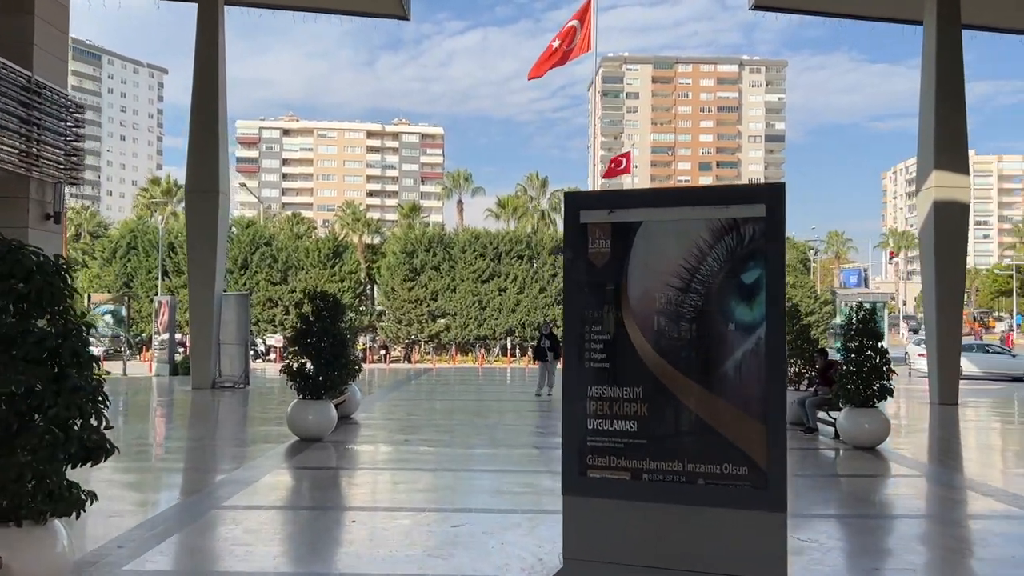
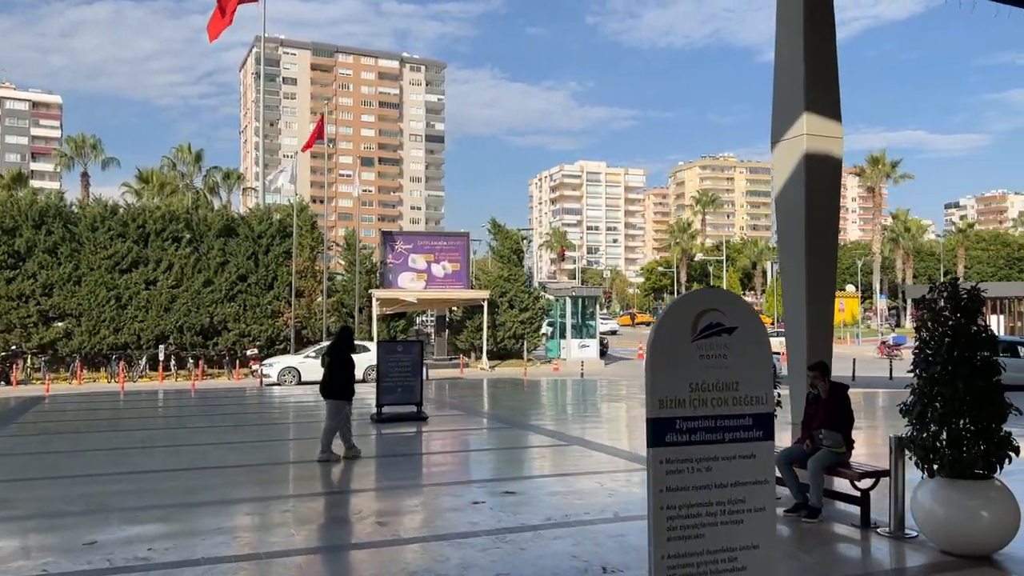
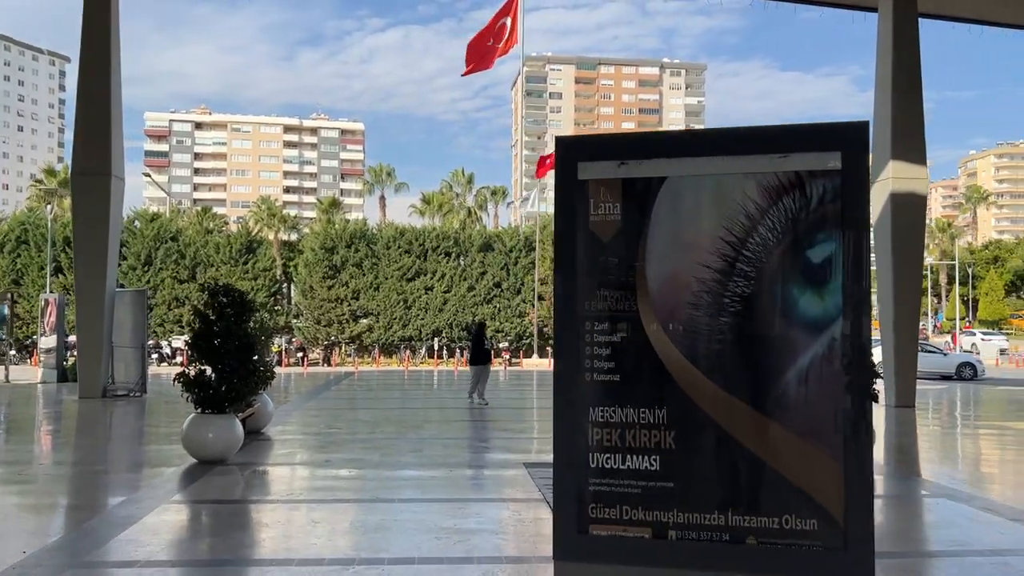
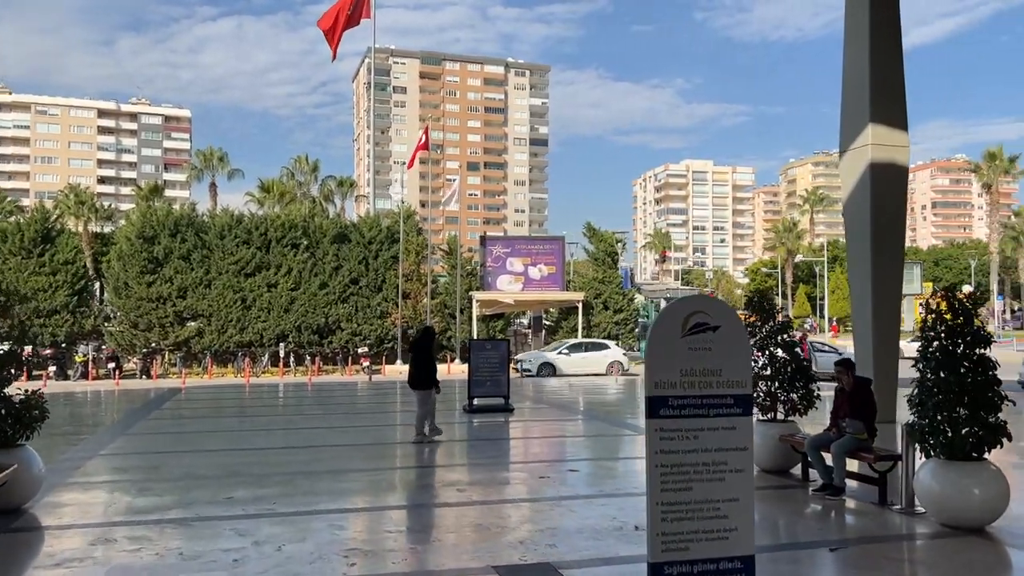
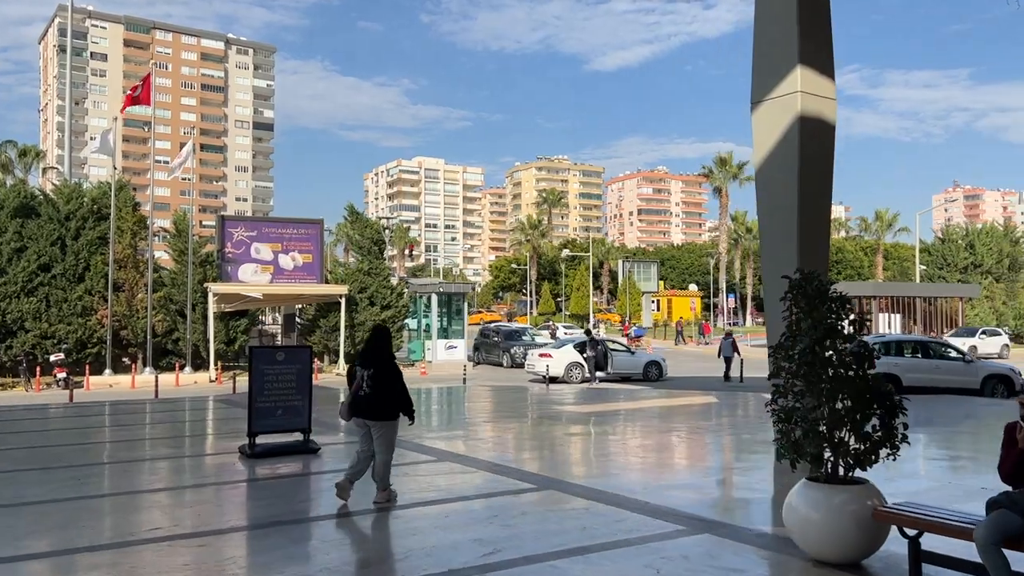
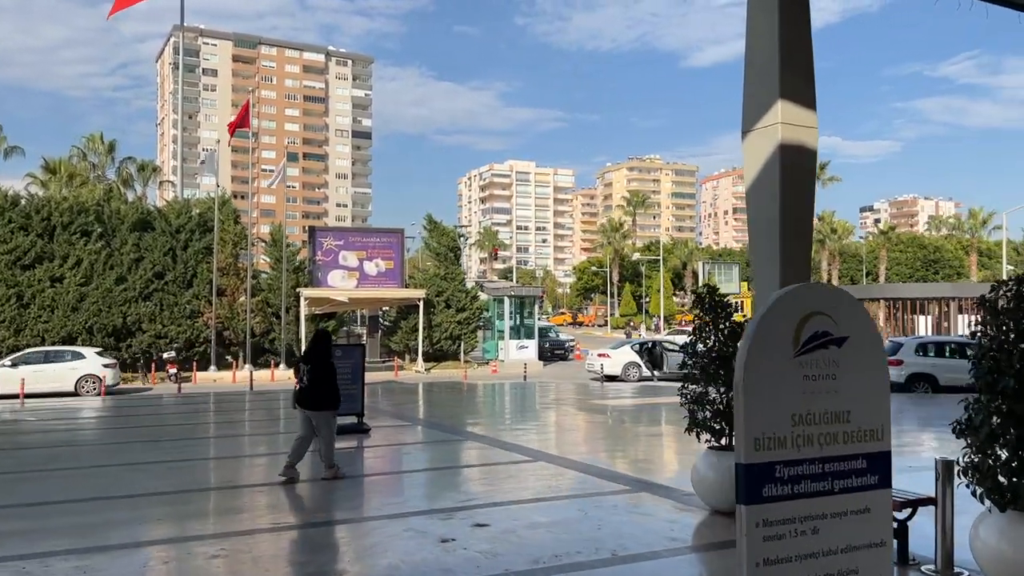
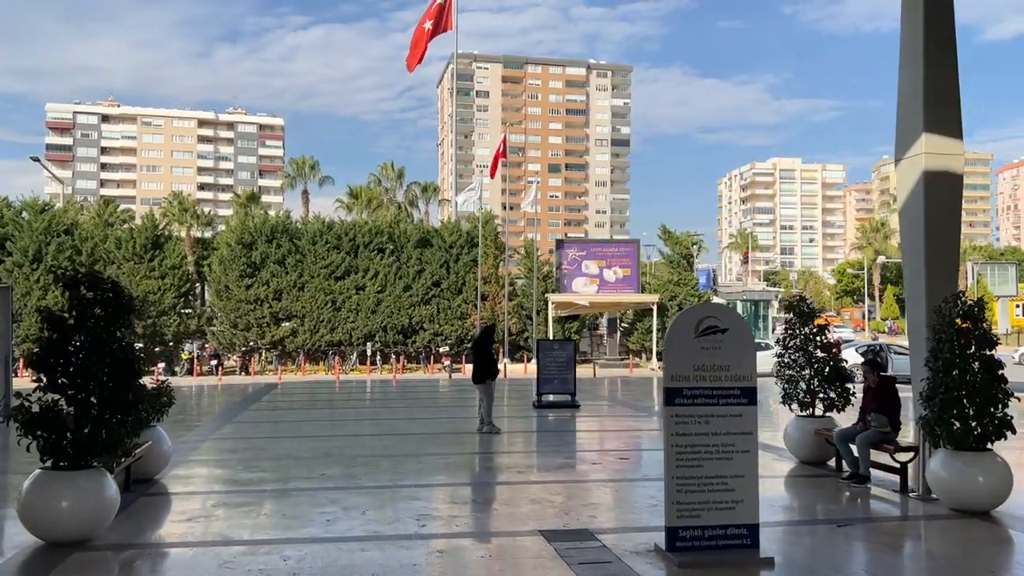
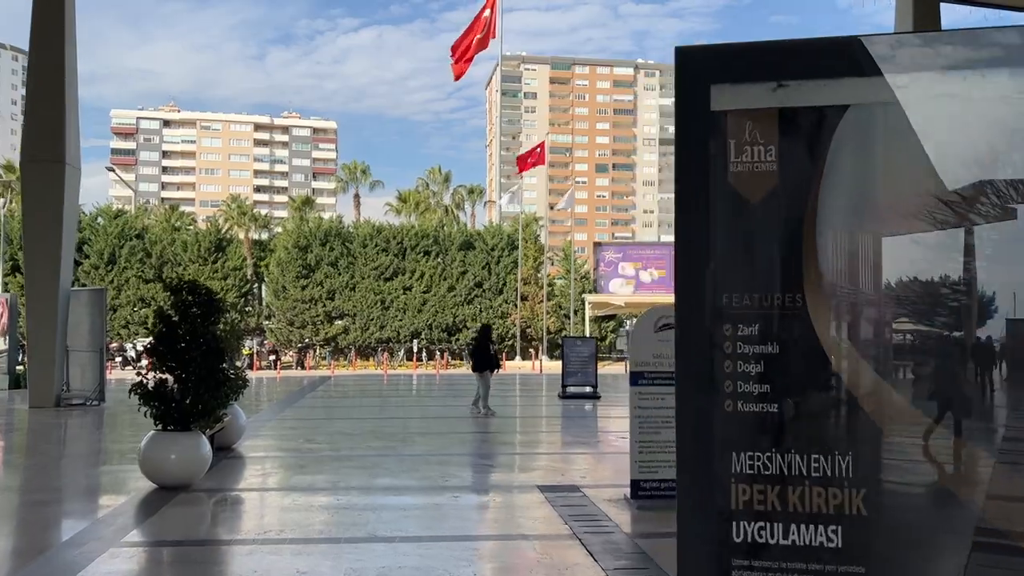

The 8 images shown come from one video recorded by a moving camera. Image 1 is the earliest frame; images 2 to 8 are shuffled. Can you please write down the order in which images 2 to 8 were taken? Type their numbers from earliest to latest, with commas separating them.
3, 8, 7, 4, 2, 6, 5
